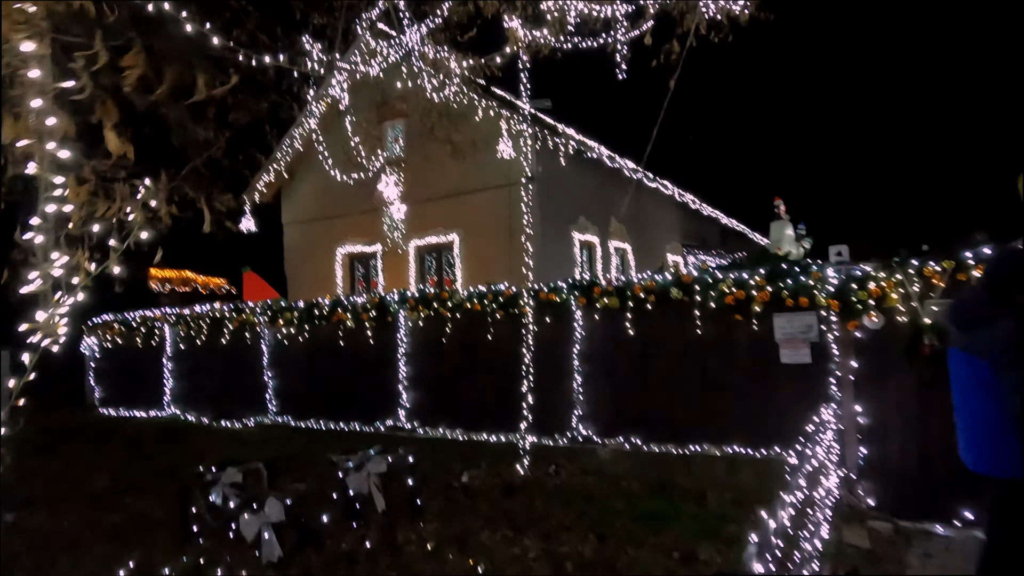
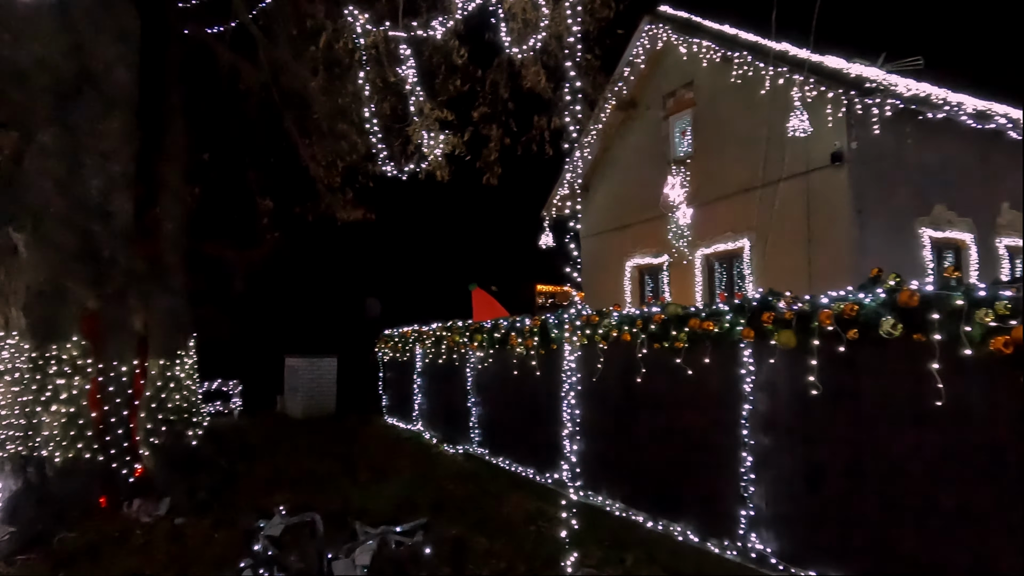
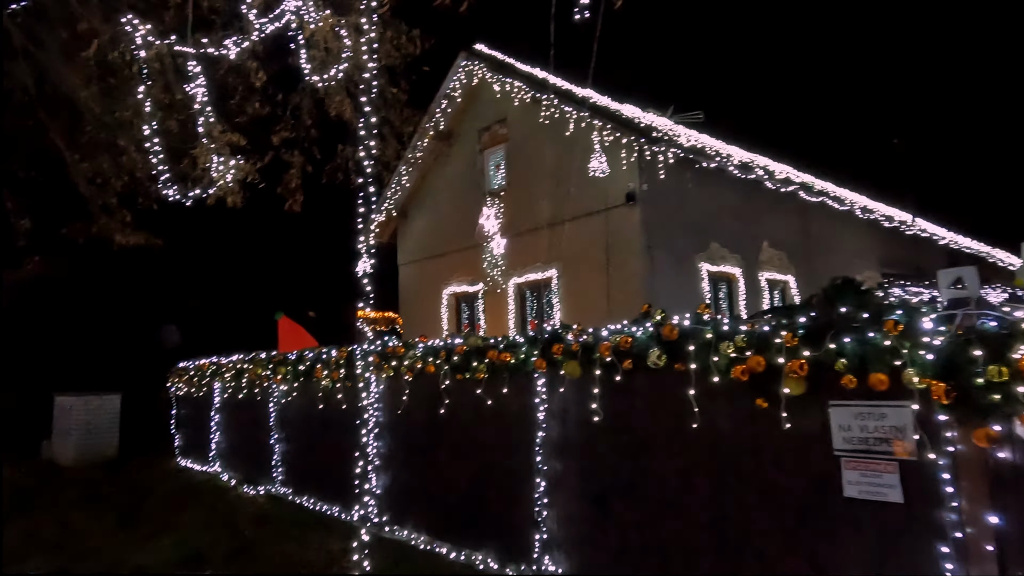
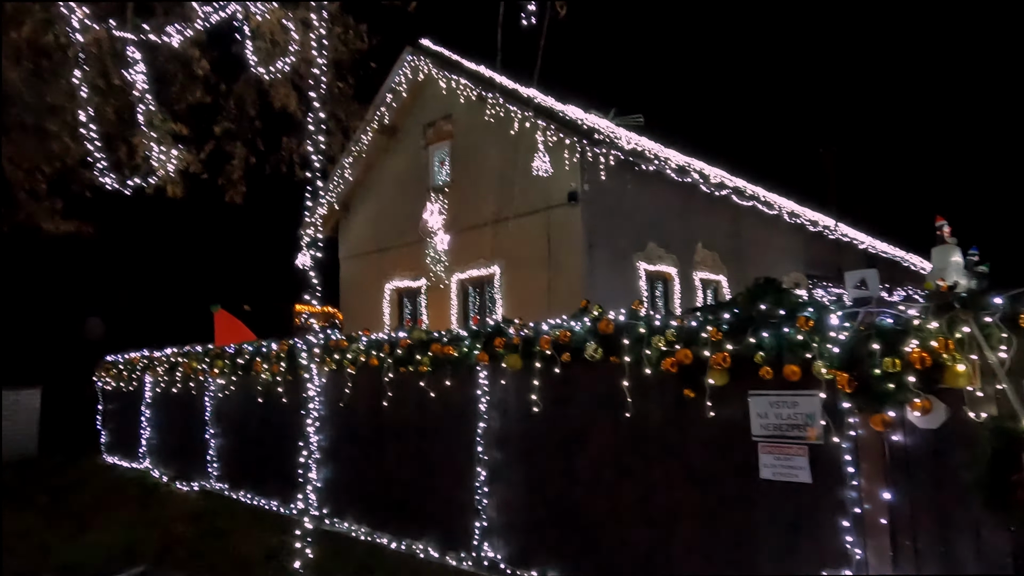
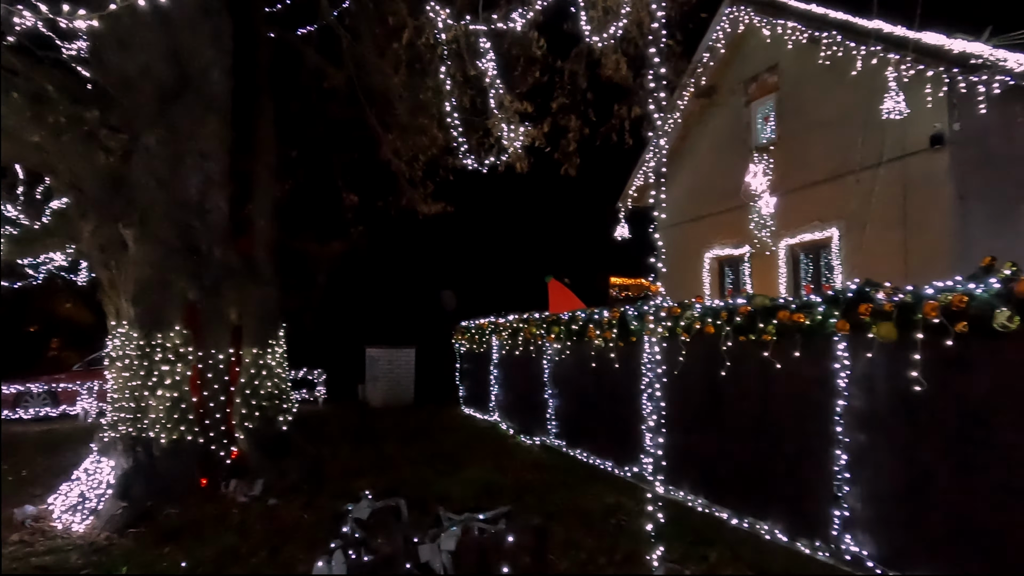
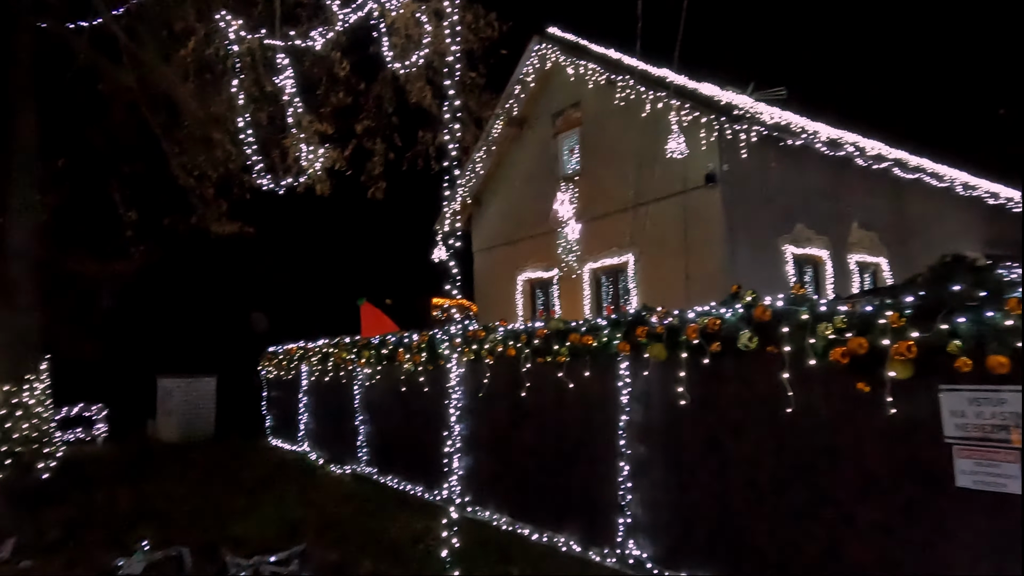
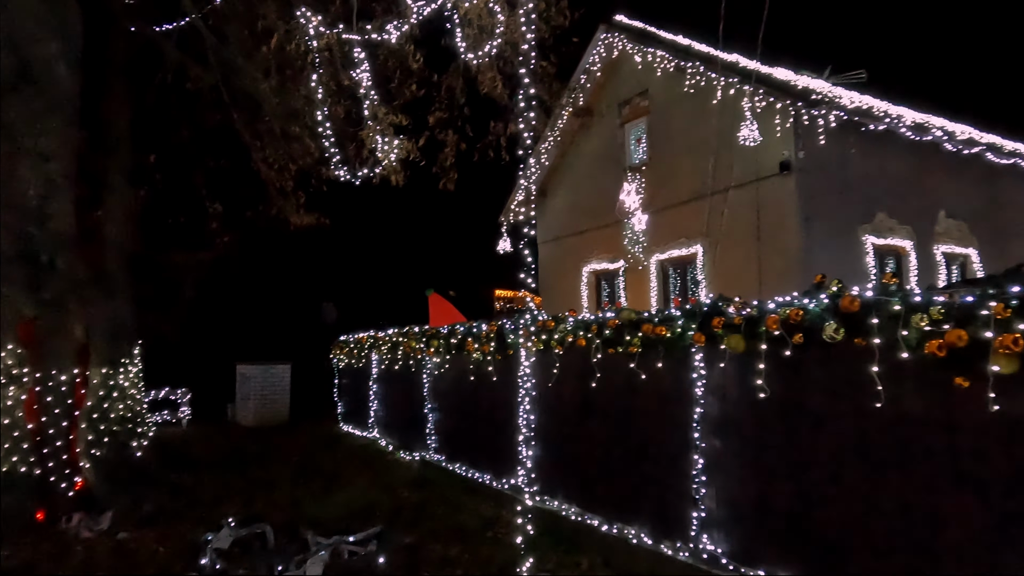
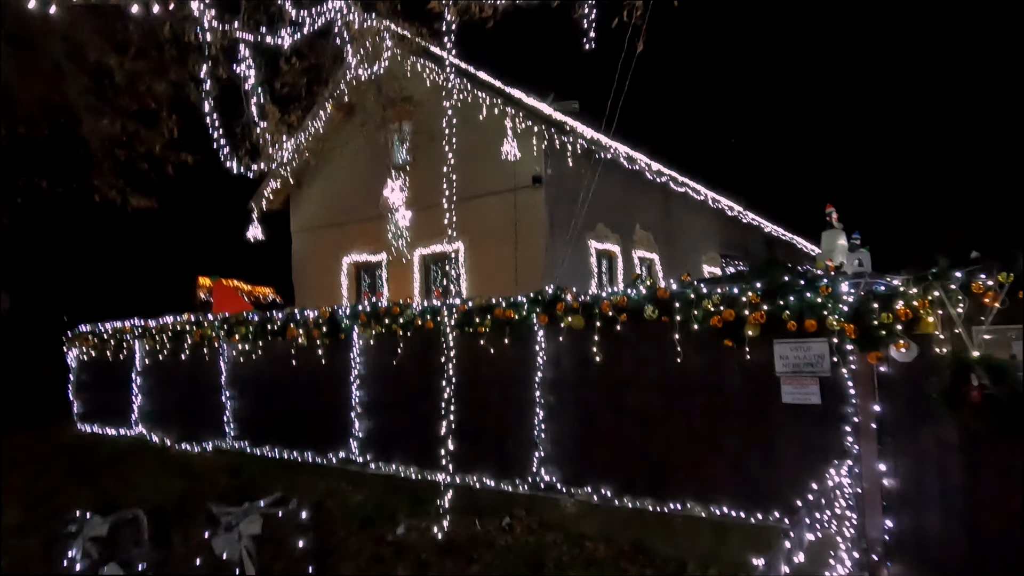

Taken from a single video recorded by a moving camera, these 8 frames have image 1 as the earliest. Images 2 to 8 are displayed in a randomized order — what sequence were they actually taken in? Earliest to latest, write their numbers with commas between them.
8, 4, 3, 6, 7, 2, 5
